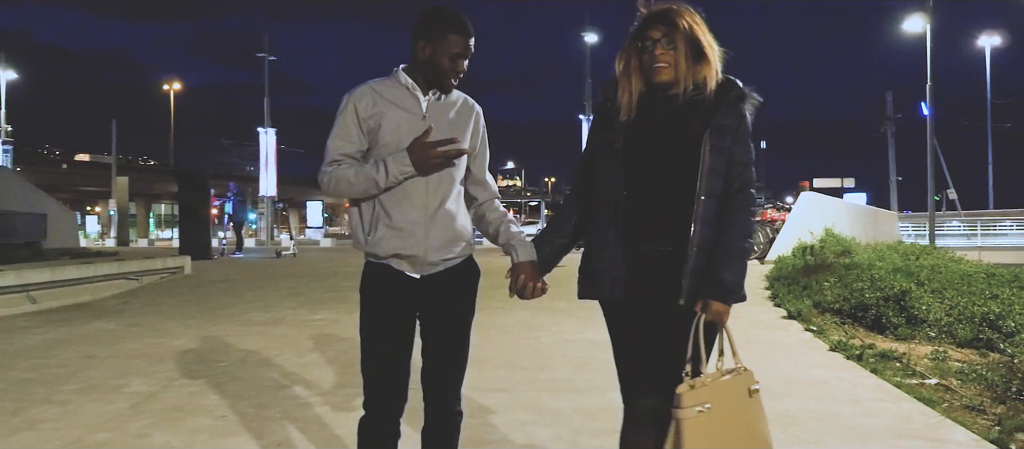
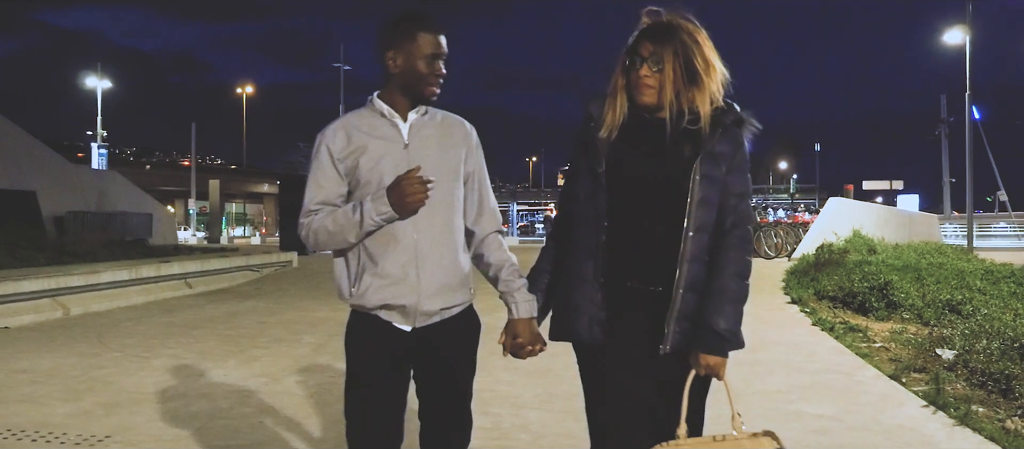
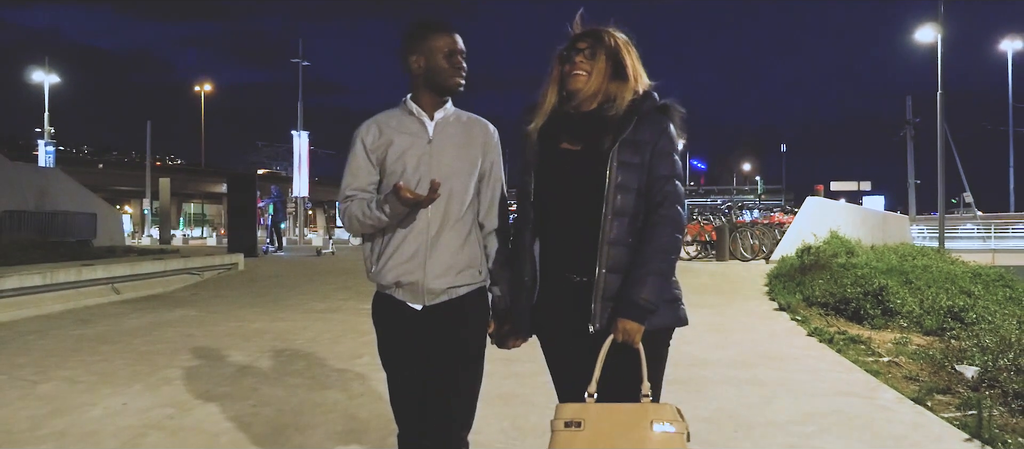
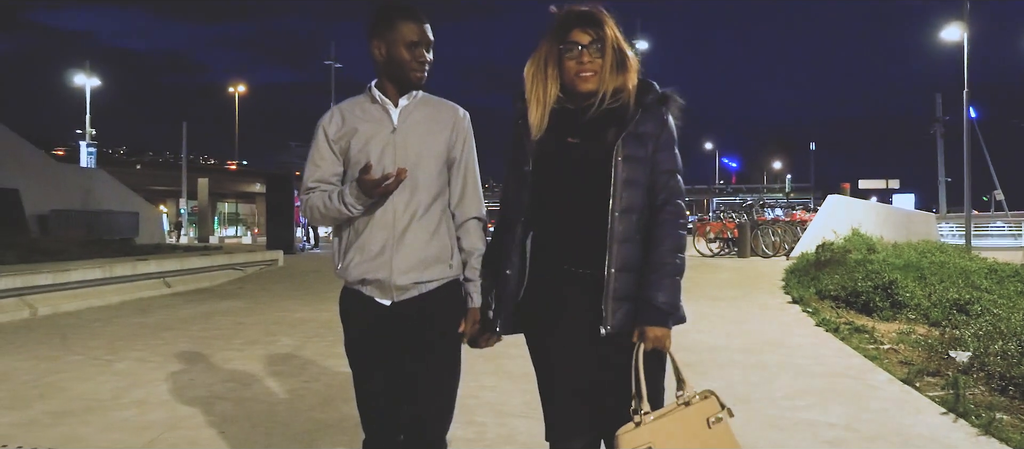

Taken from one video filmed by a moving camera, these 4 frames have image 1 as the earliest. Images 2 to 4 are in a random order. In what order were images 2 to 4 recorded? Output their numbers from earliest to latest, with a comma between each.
3, 4, 2
